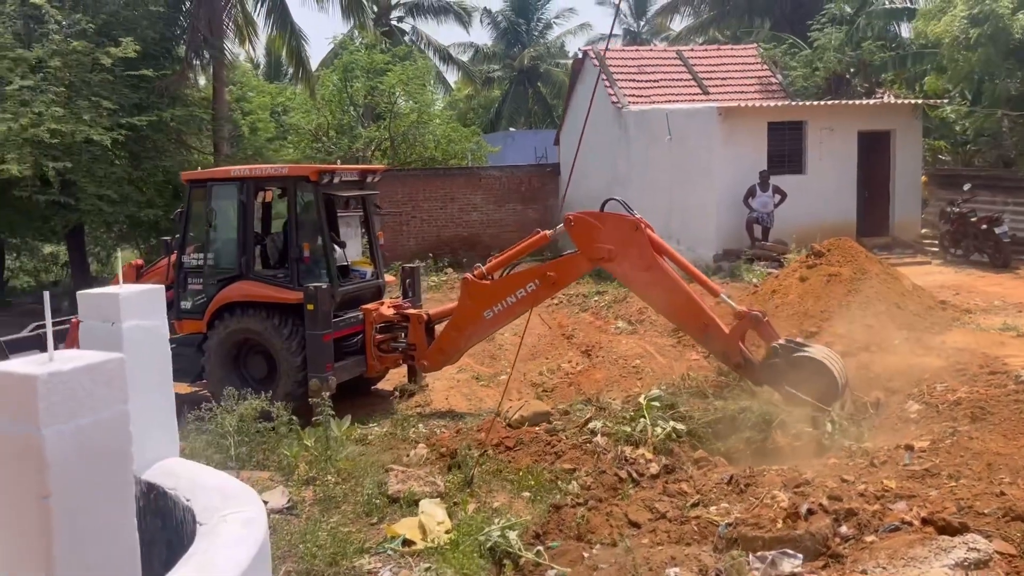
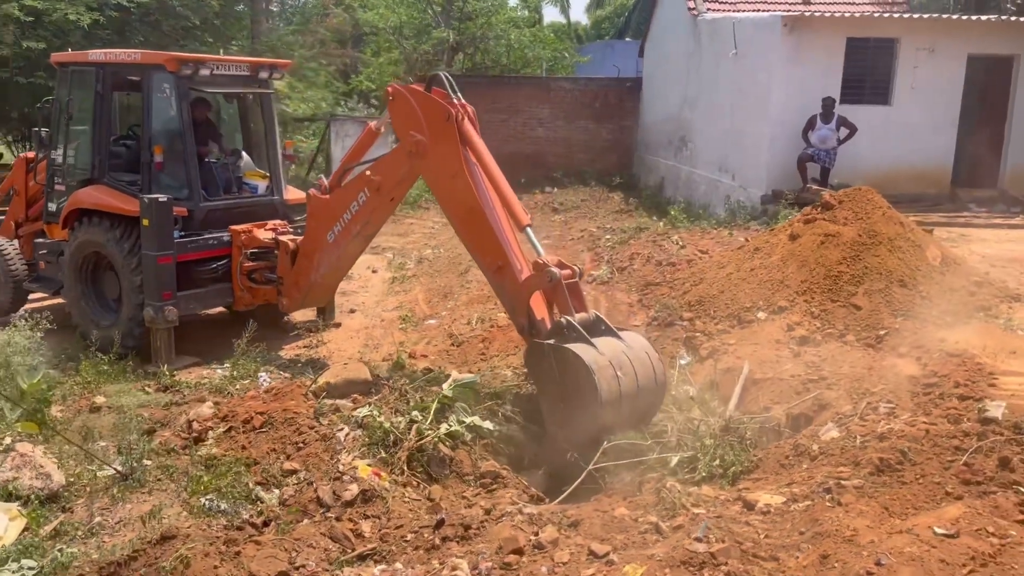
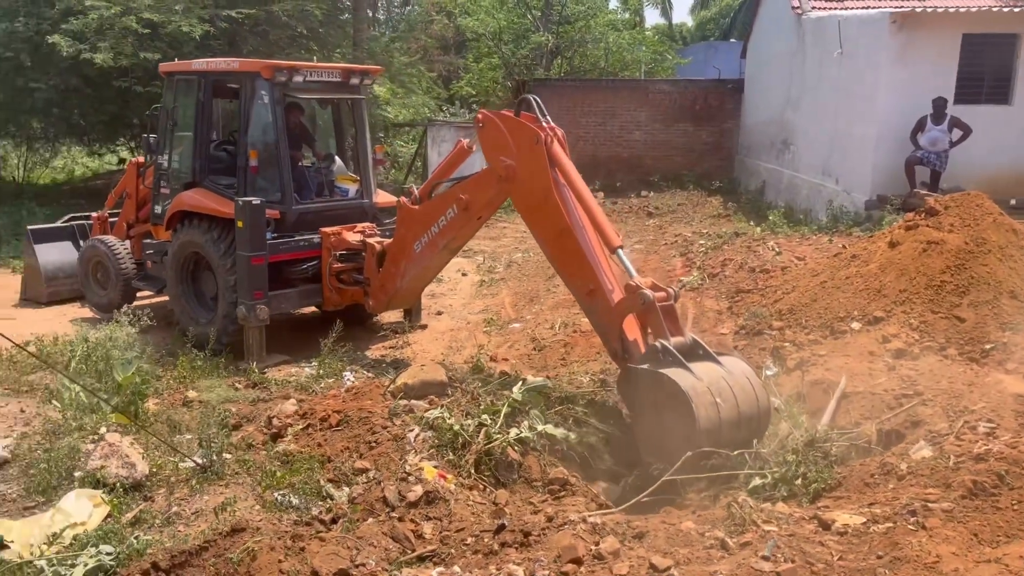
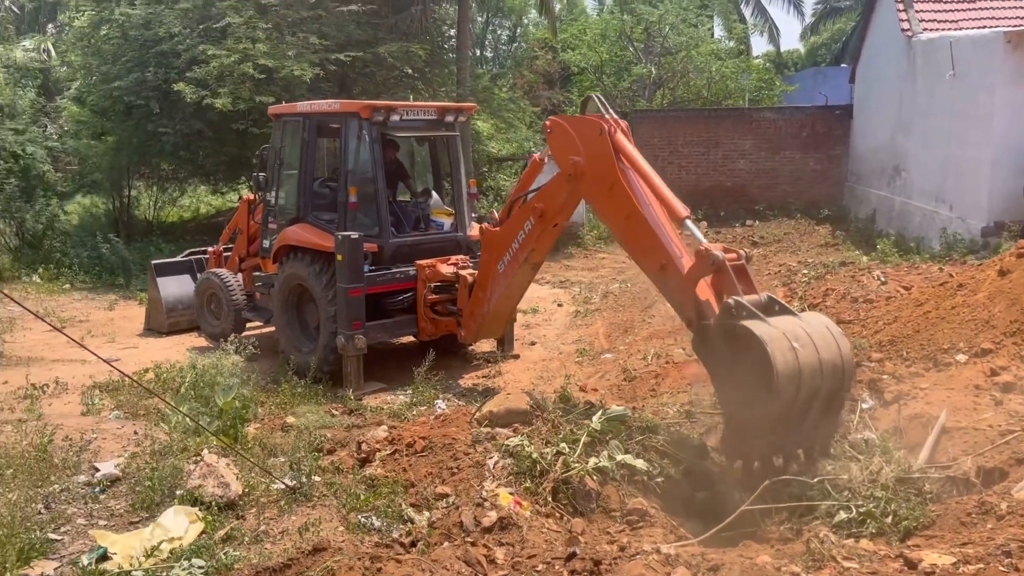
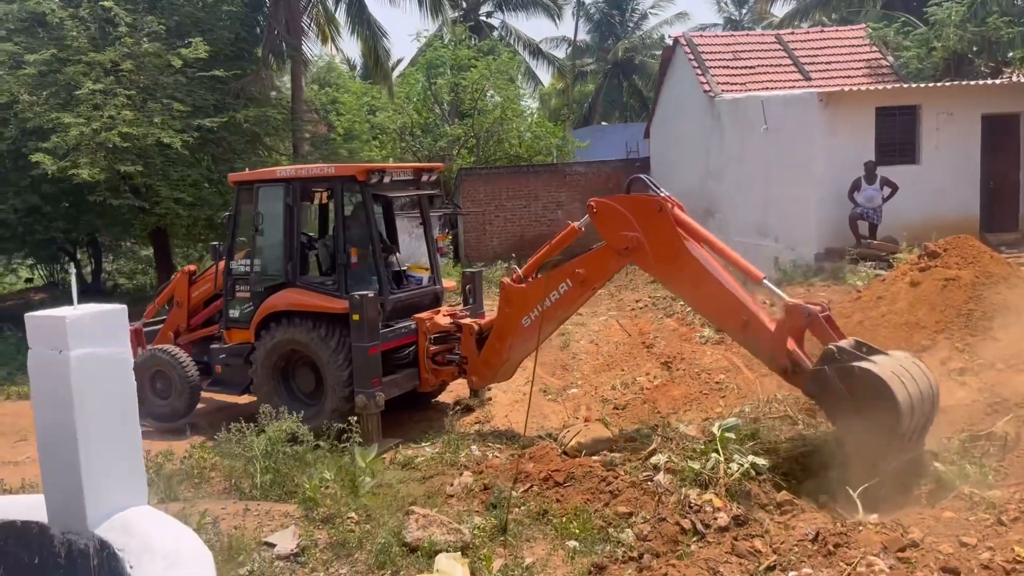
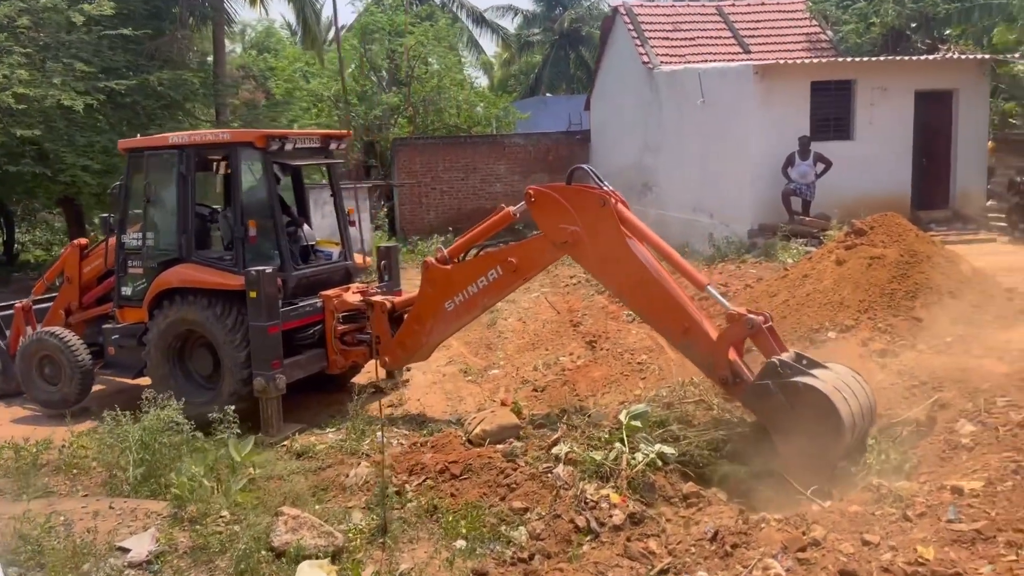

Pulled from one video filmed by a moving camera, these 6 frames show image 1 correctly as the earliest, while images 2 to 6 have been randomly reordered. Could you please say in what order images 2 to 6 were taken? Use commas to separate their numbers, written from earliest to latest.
5, 6, 2, 3, 4
